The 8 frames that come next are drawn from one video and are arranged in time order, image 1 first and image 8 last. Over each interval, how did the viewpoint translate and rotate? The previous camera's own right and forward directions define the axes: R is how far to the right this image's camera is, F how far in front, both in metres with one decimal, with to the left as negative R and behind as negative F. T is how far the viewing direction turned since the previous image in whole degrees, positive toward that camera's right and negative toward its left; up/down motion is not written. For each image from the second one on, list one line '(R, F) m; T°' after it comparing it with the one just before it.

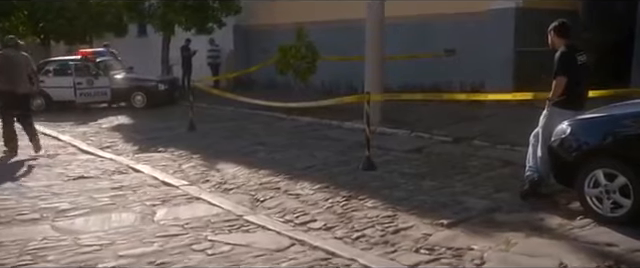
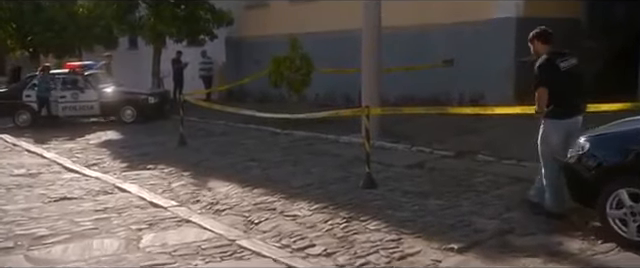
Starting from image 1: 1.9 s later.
(0.0, +0.5) m; 0°
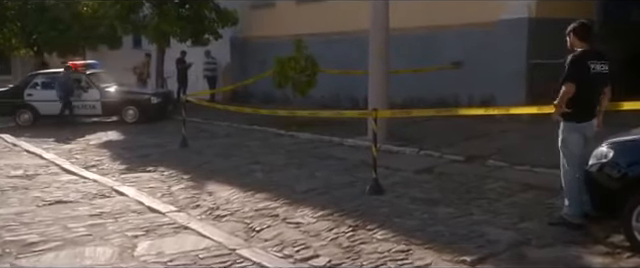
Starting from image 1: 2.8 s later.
(0.0, +0.3) m; 0°
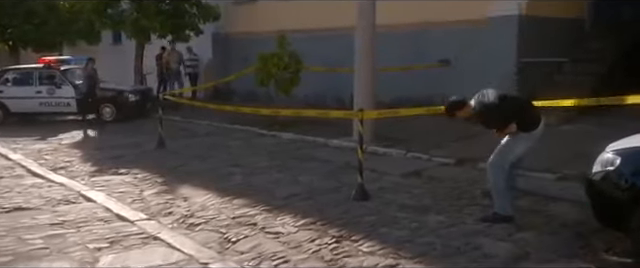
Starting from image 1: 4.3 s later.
(0.0, +0.5) m; +1°
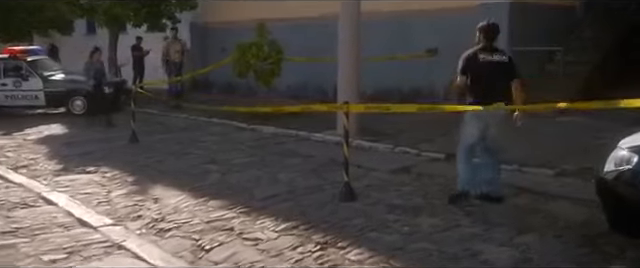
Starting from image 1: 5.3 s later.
(0.0, +0.6) m; +1°
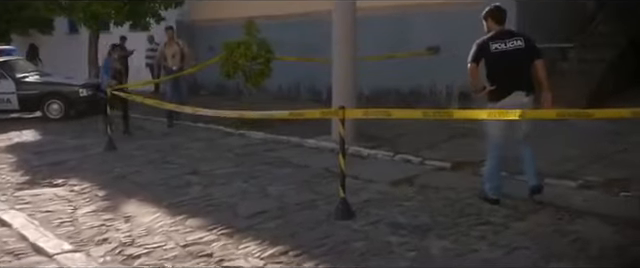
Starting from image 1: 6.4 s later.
(0.0, +0.9) m; 0°
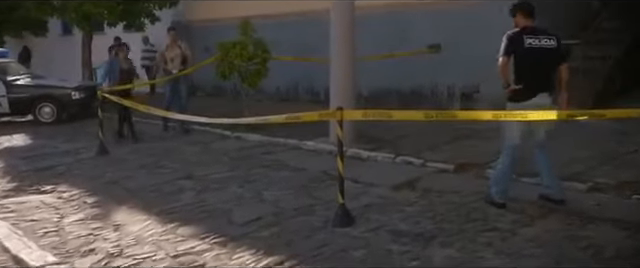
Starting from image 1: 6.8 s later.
(0.0, +0.3) m; 0°
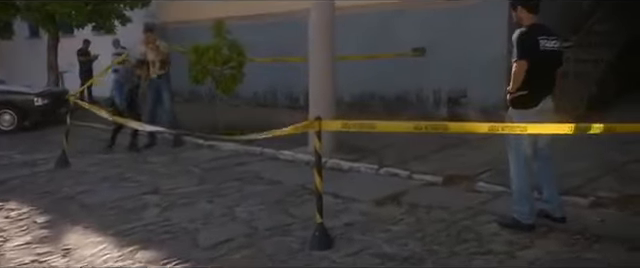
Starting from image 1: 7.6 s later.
(0.0, +0.6) m; +1°
